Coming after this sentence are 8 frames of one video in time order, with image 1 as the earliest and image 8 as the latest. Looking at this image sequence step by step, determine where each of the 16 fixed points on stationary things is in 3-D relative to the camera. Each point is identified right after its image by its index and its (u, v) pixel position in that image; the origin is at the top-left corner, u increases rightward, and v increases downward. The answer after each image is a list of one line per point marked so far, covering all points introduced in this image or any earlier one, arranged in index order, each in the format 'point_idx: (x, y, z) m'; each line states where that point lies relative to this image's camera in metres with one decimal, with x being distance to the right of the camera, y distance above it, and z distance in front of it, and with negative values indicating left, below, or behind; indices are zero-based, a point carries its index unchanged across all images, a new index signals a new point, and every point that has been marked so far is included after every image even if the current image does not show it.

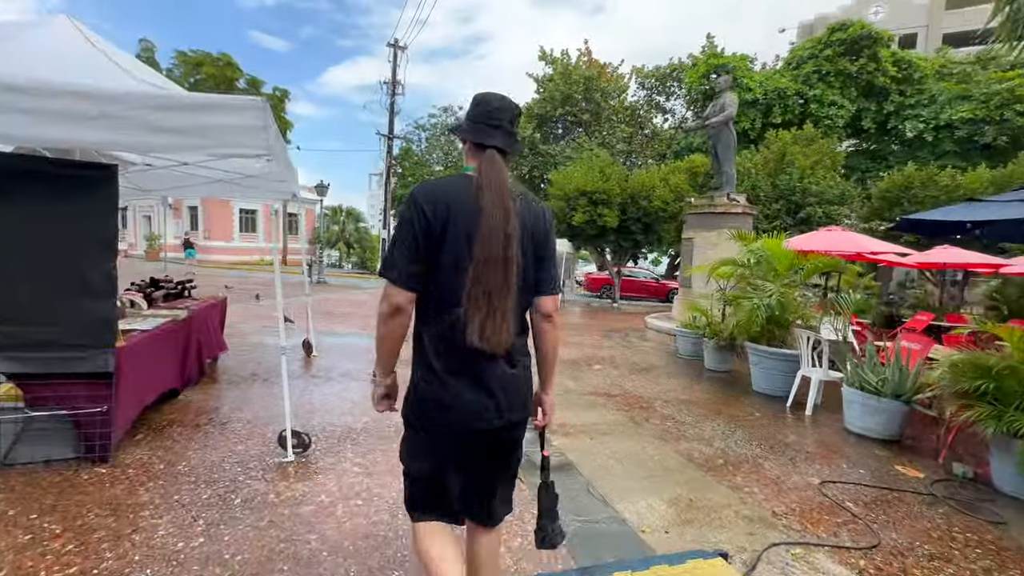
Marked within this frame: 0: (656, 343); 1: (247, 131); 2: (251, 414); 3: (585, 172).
0: (+2.8, -1.1, +9.4) m
1: (-1.9, +1.1, +3.4) m
2: (-2.4, -1.2, +4.3) m
3: (+2.5, +4.0, +16.2) m
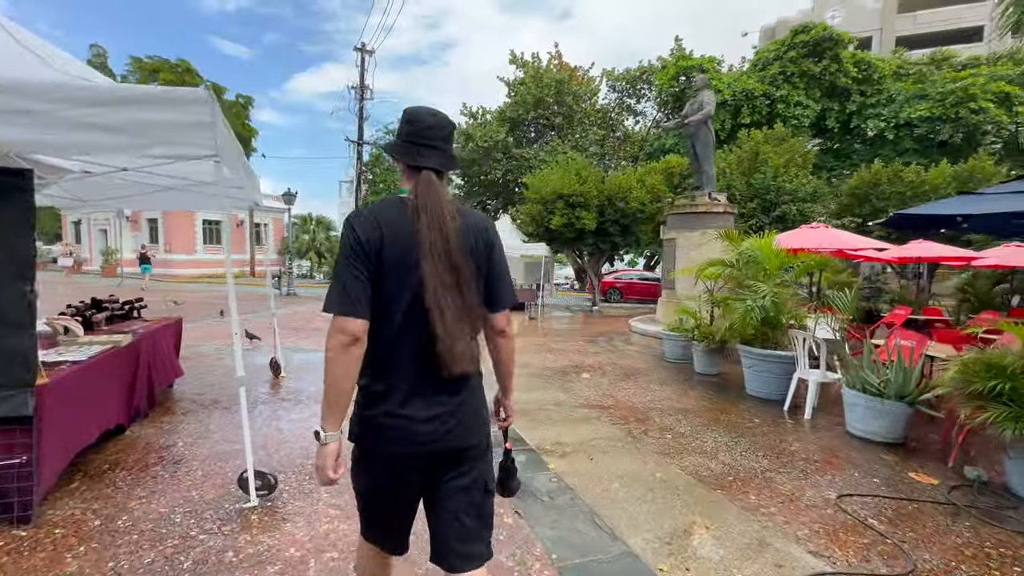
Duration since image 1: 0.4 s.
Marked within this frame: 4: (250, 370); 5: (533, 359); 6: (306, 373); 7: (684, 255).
0: (+2.5, -1.2, +9.2) m
1: (-2.0, +1.0, +2.9) m
2: (-2.5, -1.3, +3.8) m
3: (+1.7, +3.8, +16.0) m
4: (-3.5, -1.1, +6.3) m
5: (+0.4, -1.2, +7.9) m
6: (-2.9, -1.2, +6.5) m
7: (+3.4, +0.7, +9.4) m
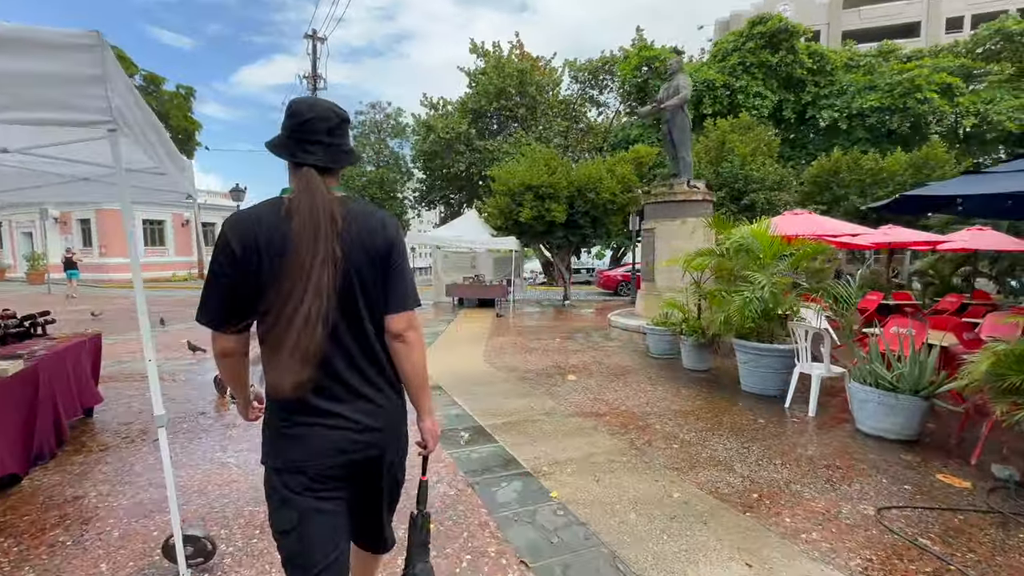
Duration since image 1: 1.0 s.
0: (+2.0, -1.0, +8.8) m
1: (-2.0, +0.9, +2.2) m
2: (-2.5, -1.4, +3.1) m
3: (+0.6, +4.0, +15.5) m
4: (-3.7, -1.2, +5.5) m
5: (0.0, -1.1, +7.3) m
6: (-3.1, -1.2, +5.7) m
7: (+2.9, +0.8, +9.0) m
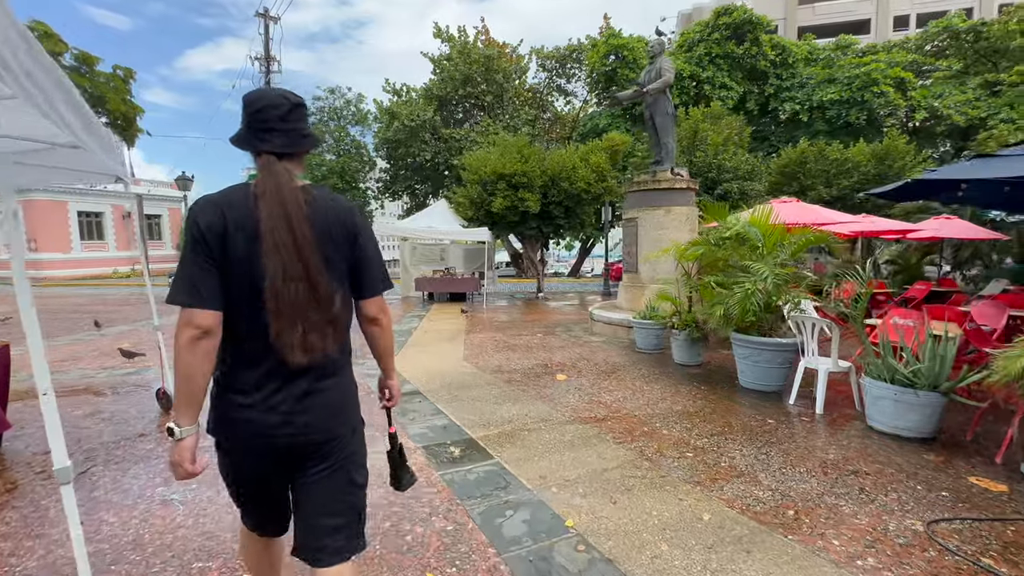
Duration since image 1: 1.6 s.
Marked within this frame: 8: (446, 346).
0: (+1.7, -0.9, +8.5) m
1: (-1.9, +0.9, +1.5) m
2: (-2.4, -1.4, +2.4) m
3: (-0.3, +4.2, +14.9) m
4: (-3.9, -1.2, +4.7) m
5: (-0.2, -1.0, +6.8) m
6: (-3.2, -1.2, +5.0) m
7: (+2.5, +1.0, +8.7) m
8: (-1.1, -1.0, +7.9) m
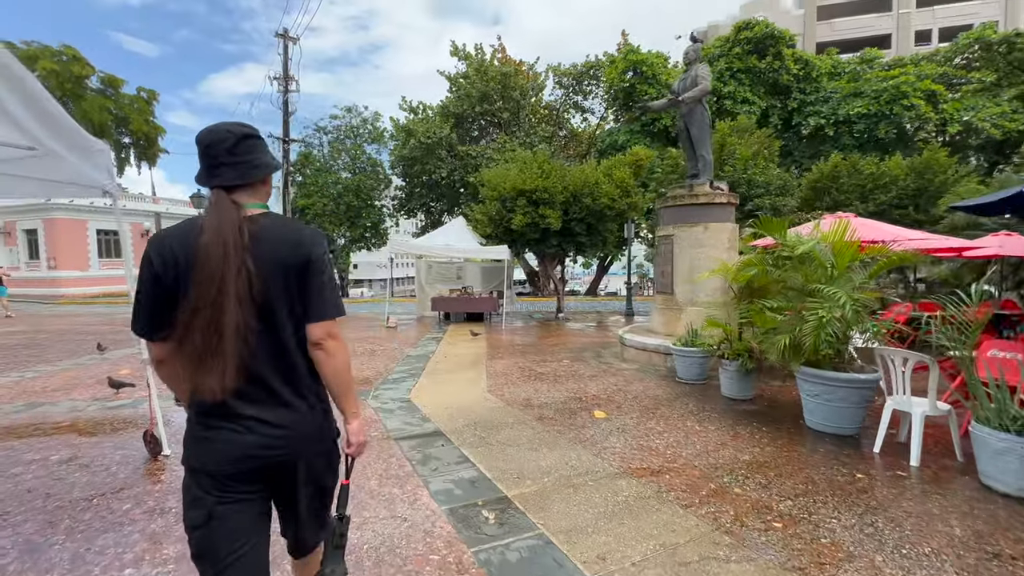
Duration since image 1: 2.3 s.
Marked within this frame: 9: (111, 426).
0: (+2.1, -1.3, +7.7) m
1: (-1.7, +0.8, +1.0) m
2: (-2.2, -1.6, +1.8) m
3: (+0.3, +3.6, +14.4) m
4: (-3.5, -1.4, +4.2) m
5: (+0.1, -1.4, +6.1) m
6: (-2.9, -1.4, +4.4) m
7: (+2.9, +0.6, +8.0) m
8: (-0.7, -1.3, +7.3) m
9: (-4.0, -1.4, +4.7) m
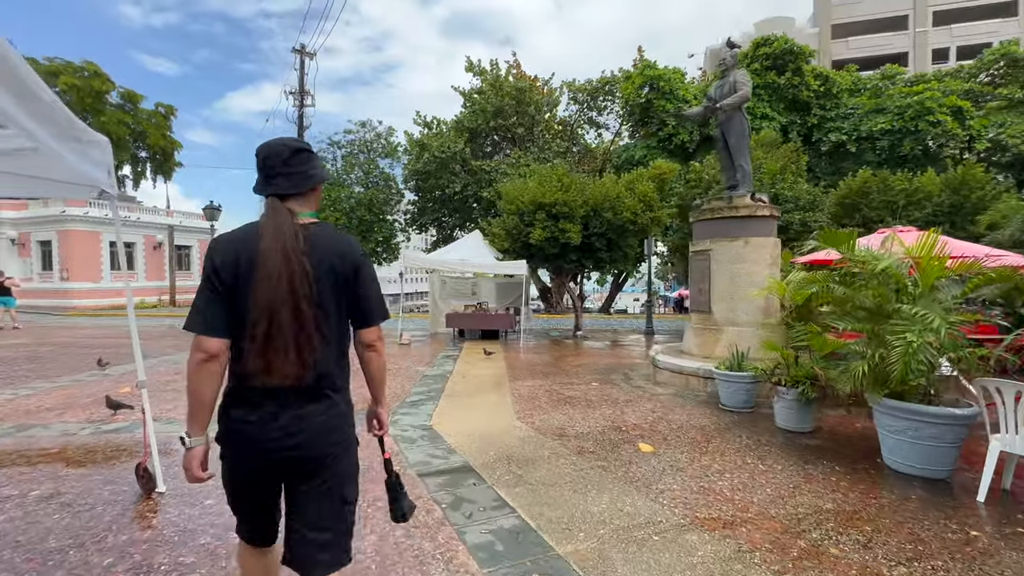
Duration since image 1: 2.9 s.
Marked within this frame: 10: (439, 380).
0: (+2.5, -1.5, +7.2) m
1: (-1.4, +0.8, +0.5) m
2: (-1.9, -1.6, +1.3) m
3: (+0.8, +3.1, +14.0) m
4: (-3.2, -1.5, +3.7) m
5: (+0.5, -1.6, +5.6) m
6: (-2.5, -1.6, +3.9) m
7: (+3.4, +0.3, +7.5) m
8: (-0.3, -1.6, +6.7) m
9: (-3.7, -1.5, +4.2) m
10: (-1.2, -1.6, +8.0) m
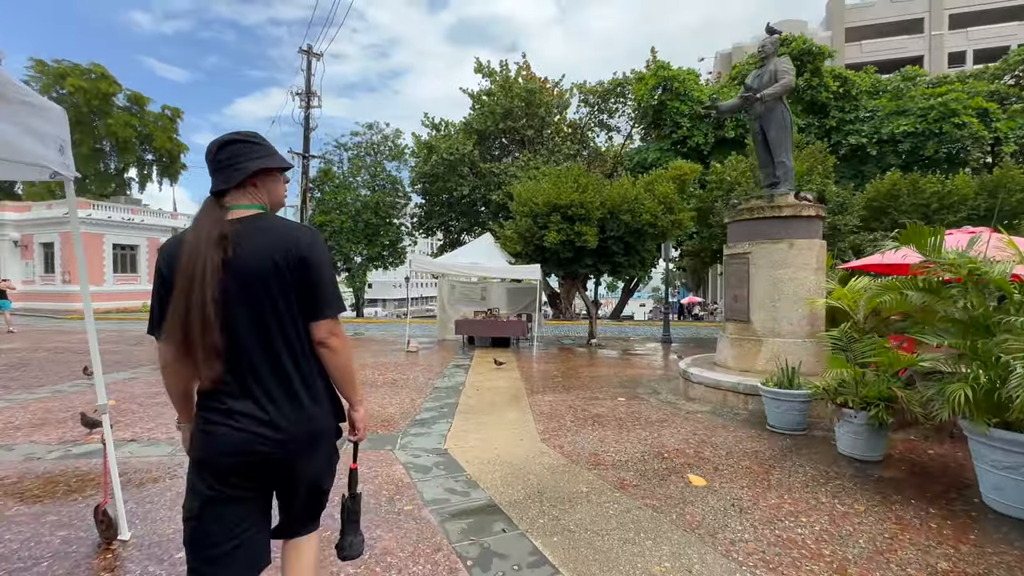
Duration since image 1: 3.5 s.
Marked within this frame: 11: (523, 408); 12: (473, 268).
0: (+2.8, -1.6, +6.5) m
1: (-1.1, +0.8, -0.1) m
2: (-1.6, -1.6, +0.6) m
3: (+1.2, +3.0, +13.4) m
4: (-2.9, -1.5, +3.0) m
5: (+0.8, -1.6, +4.9) m
6: (-2.3, -1.6, +3.3) m
7: (+3.7, +0.2, +6.8) m
8: (0.0, -1.6, +6.1) m
9: (-3.4, -1.5, +3.6) m
10: (-1.0, -1.6, +7.3) m
11: (+0.2, -1.6, +6.4) m
12: (-1.0, +0.5, +12.4) m
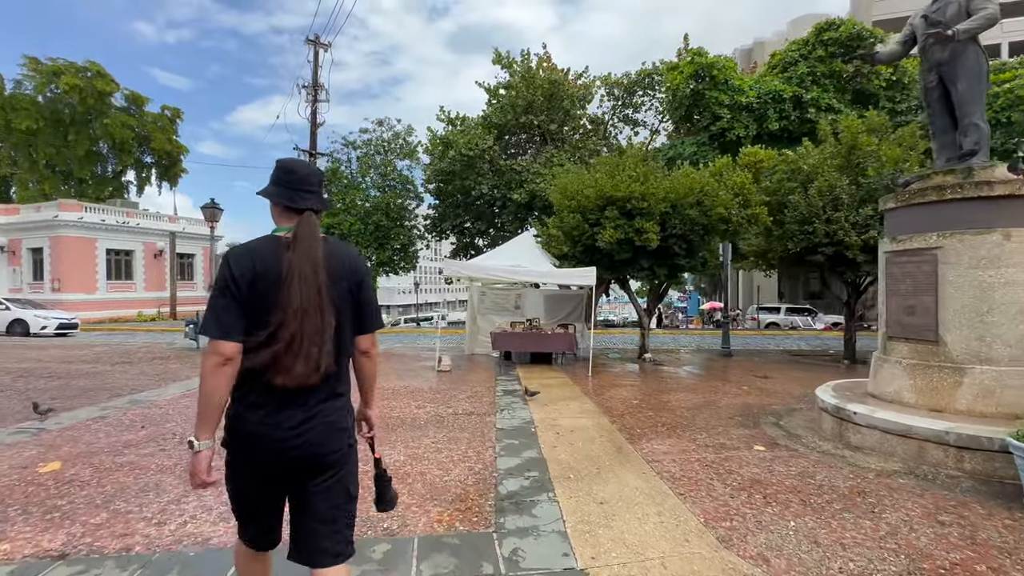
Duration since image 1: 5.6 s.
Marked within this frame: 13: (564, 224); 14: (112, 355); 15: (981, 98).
0: (+3.9, -1.7, +4.6) m
1: (-0.1, +0.8, -2.0) m
2: (-0.6, -1.6, -1.2) m
3: (+2.3, +2.8, +11.6) m
4: (-1.9, -1.6, +1.1) m
5: (+1.9, -1.7, +3.0) m
6: (-1.2, -1.6, +1.4) m
7: (+4.7, +0.1, +4.9) m
8: (+1.0, -1.7, +4.2) m
9: (-2.3, -1.6, +1.7) m
10: (+0.1, -1.7, +5.4) m
11: (+1.3, -1.7, +4.5) m
12: (+0.1, +0.4, +10.5) m
13: (+1.3, +1.6, +11.7) m
14: (-10.7, -1.7, +12.5) m
15: (+5.2, +2.1, +5.3) m
